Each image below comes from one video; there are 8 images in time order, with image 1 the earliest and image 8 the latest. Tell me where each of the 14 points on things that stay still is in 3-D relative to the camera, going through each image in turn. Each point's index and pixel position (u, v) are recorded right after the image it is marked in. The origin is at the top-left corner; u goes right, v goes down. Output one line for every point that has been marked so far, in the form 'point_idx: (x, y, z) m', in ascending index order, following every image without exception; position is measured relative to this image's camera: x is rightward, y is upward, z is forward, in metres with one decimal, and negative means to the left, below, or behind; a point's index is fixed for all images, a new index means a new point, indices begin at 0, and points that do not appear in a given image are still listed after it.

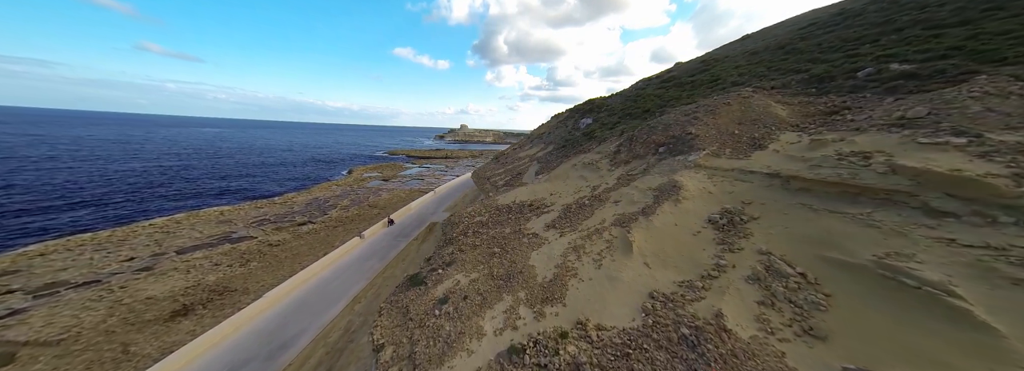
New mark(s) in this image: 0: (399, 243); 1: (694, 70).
0: (-8.4, -4.4, +17.9) m
1: (+11.9, +7.5, +15.5) m
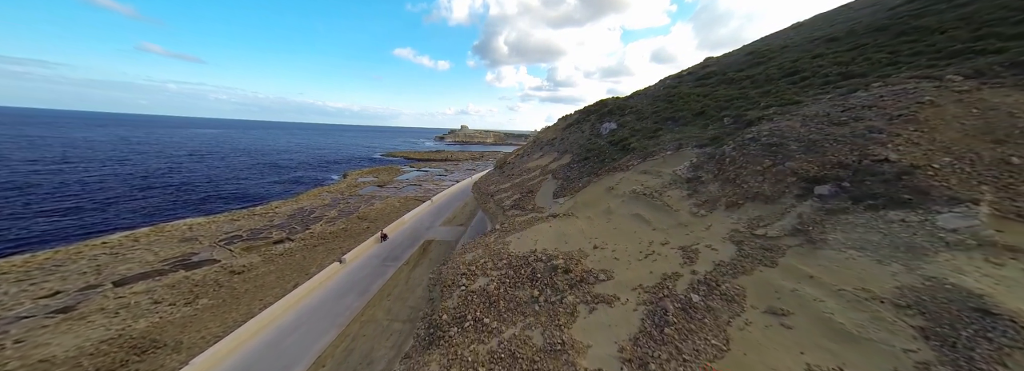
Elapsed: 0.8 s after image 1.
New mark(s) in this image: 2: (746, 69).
0: (-8.0, -5.3, +15.2) m
1: (+12.3, +6.6, +12.8) m
2: (+11.5, +5.7, +11.8) m
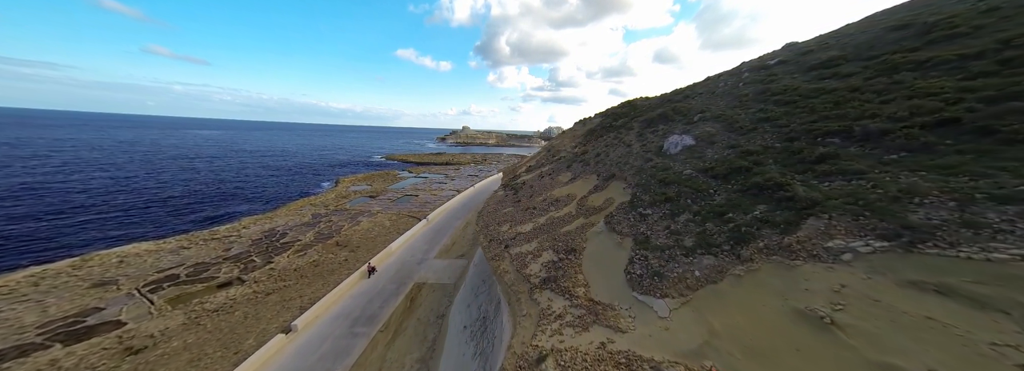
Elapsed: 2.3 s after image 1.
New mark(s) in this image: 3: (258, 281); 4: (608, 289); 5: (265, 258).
0: (-7.1, -6.9, +10.7) m
1: (+13.2, +4.9, +8.1) m
2: (+12.4, +4.1, +7.1) m
3: (-16.3, -6.1, +15.5) m
4: (+2.3, -2.3, +5.9) m
5: (-19.1, -5.6, +18.6) m
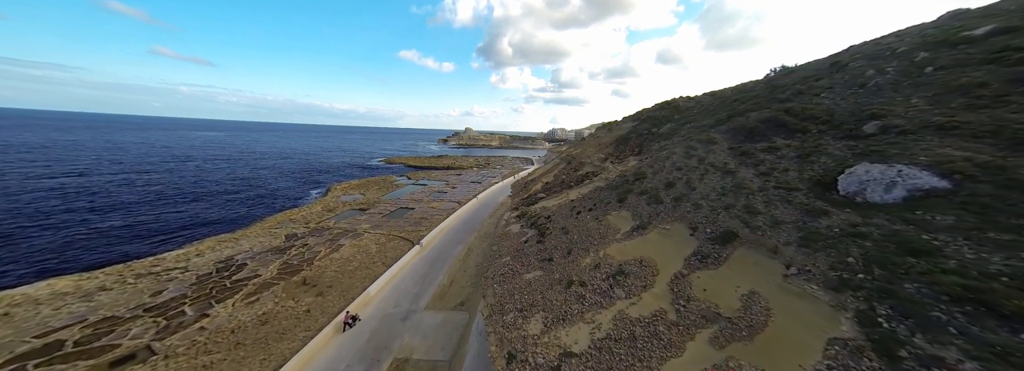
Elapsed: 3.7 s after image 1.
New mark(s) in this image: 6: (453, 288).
0: (-6.3, -8.5, +6.0) m
1: (+14.0, +3.4, +3.3) m
2: (+13.2, +2.5, +2.4) m
3: (-15.4, -7.6, +10.9) m
4: (+3.1, -3.8, +1.2) m
5: (-18.2, -7.1, +14.0) m
6: (-4.1, -7.1, +16.6) m
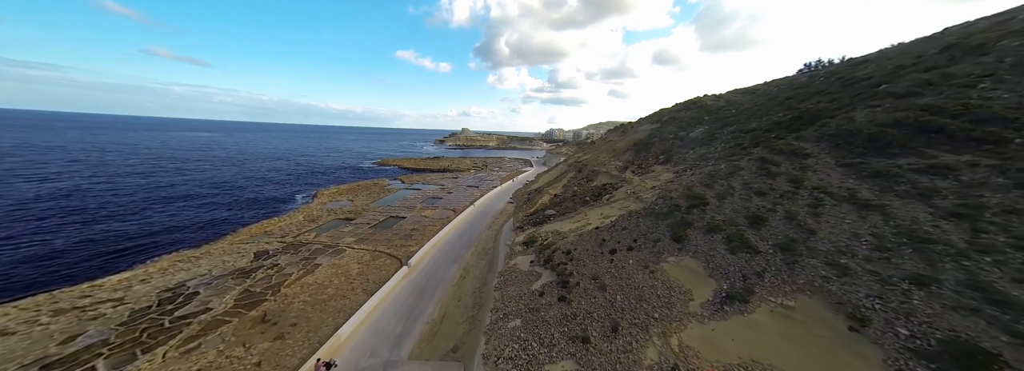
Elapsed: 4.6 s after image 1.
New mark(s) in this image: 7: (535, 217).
0: (-6.0, -9.3, +3.1) m
1: (+14.3, +2.6, +0.6) m
2: (+13.5, +1.7, -0.4) m
3: (-15.1, -8.5, +7.8) m
4: (+3.4, -4.7, -1.7) m
5: (-17.9, -8.0, +10.9) m
6: (-3.9, -8.0, +13.7) m
7: (+1.7, -2.3, +17.6) m
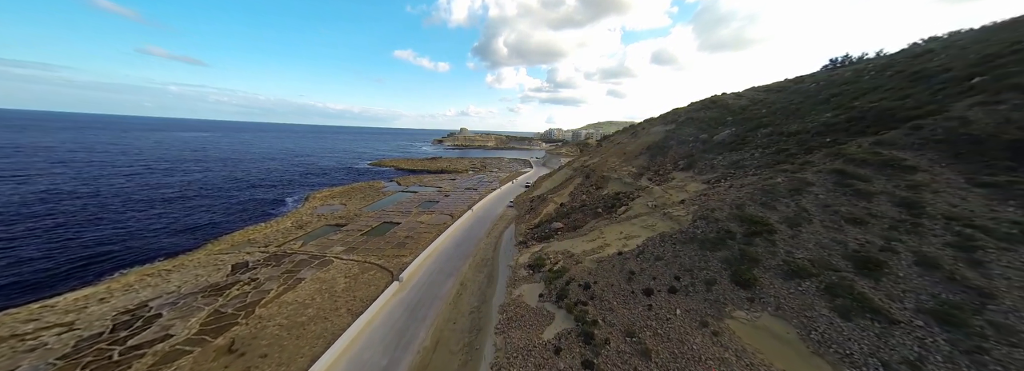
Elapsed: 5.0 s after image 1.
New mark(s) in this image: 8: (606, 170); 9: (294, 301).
0: (-5.8, -9.8, +1.3) m
1: (+14.5, +2.1, -1.0) m
2: (+13.7, +1.3, -2.0) m
3: (-15.0, -9.0, +6.1) m
4: (+3.6, -5.2, -3.4) m
5: (-17.8, -8.6, +9.1) m
6: (-3.7, -8.5, +11.9) m
7: (+1.8, -2.8, +15.9) m
8: (+7.0, +1.2, +18.1) m
9: (-15.0, -7.8, +16.4) m
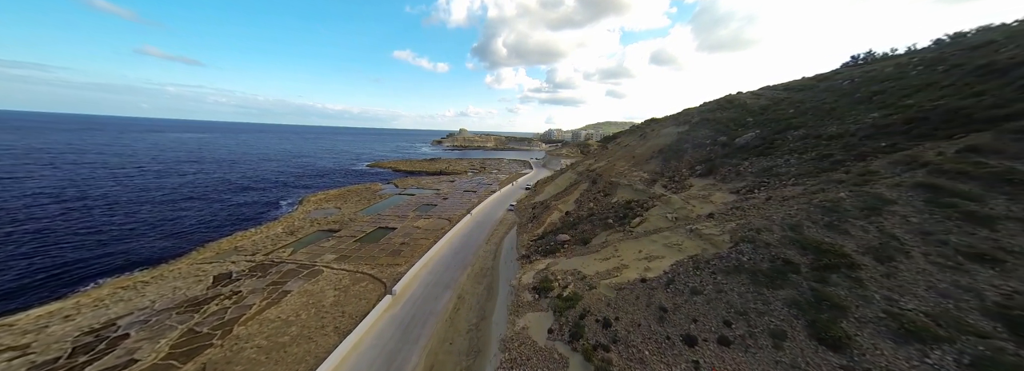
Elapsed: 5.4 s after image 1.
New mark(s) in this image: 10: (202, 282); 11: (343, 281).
0: (-5.7, -10.2, 0.0) m
1: (+14.6, +1.8, -2.2) m
2: (+13.8, +0.9, -3.2) m
3: (-14.9, -9.5, +4.8) m
4: (+3.8, -5.5, -4.6) m
5: (-17.7, -9.0, +7.8) m
6: (-3.6, -8.9, +10.7) m
7: (+1.9, -3.2, +14.7) m
8: (+7.1, +0.8, +16.9) m
9: (-14.9, -8.2, +15.1) m
10: (-24.3, -7.5, +18.7) m
11: (-13.8, -7.7, +19.5) m
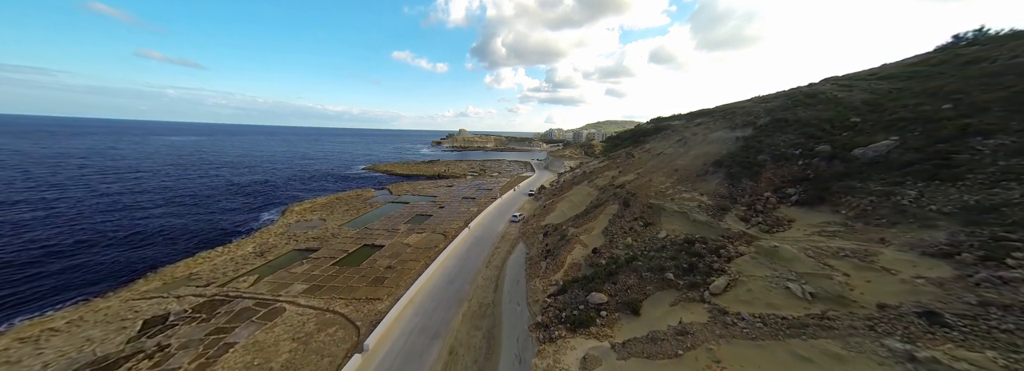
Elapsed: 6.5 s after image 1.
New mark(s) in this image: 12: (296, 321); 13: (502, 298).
0: (-5.3, -11.5, -3.9) m
1: (+14.8, +0.7, -6.3) m
2: (+14.1, -0.2, -7.3) m
3: (-14.5, -10.8, +0.8) m
4: (+4.1, -6.7, -8.6) m
5: (-17.3, -10.4, +3.9) m
6: (-3.2, -10.1, +6.7) m
7: (+2.2, -4.4, +10.7) m
8: (+7.4, -0.4, +12.9) m
9: (-14.5, -9.5, +11.1) m
10: (-23.9, -8.9, +14.7) m
11: (-13.4, -9.0, +15.5) m
12: (-14.4, -8.8, +16.1) m
13: (-0.7, -8.0, +17.2) m
